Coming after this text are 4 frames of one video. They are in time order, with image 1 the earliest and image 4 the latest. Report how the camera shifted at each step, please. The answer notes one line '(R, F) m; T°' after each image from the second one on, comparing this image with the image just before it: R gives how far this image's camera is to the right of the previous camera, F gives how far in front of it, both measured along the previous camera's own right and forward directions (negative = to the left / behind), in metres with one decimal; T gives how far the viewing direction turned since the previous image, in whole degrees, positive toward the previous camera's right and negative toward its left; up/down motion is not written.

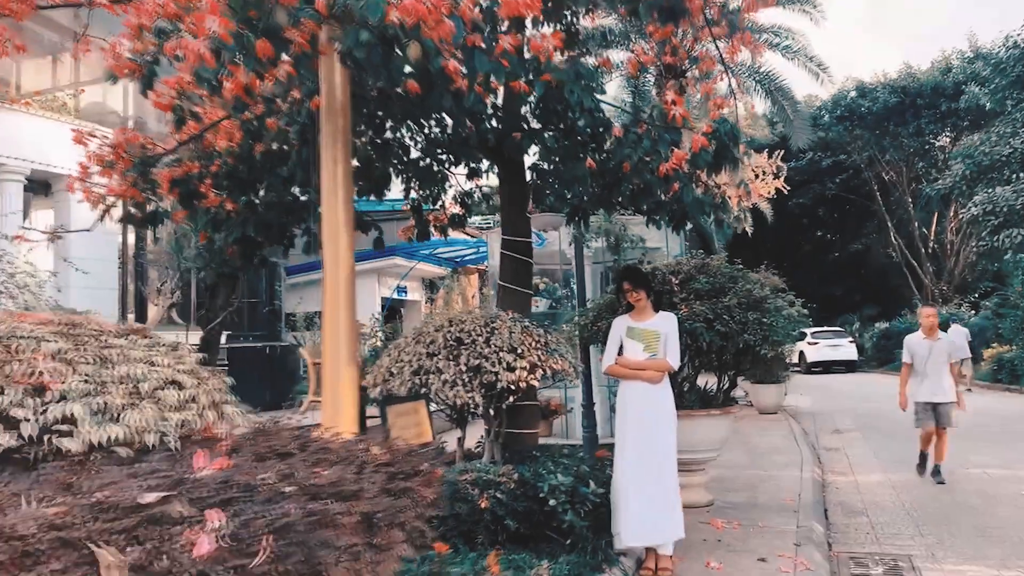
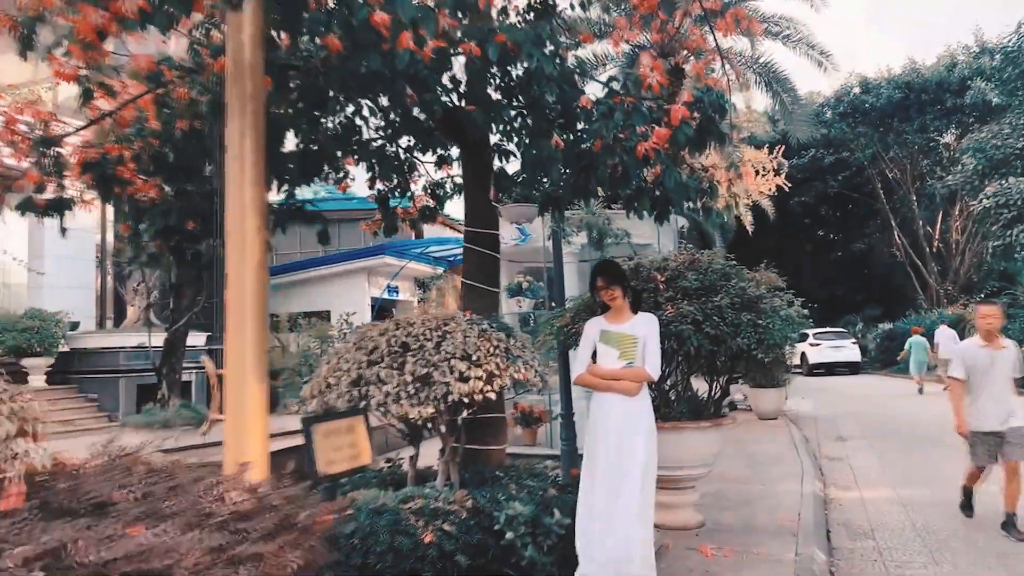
(+0.2, +0.7) m; 0°
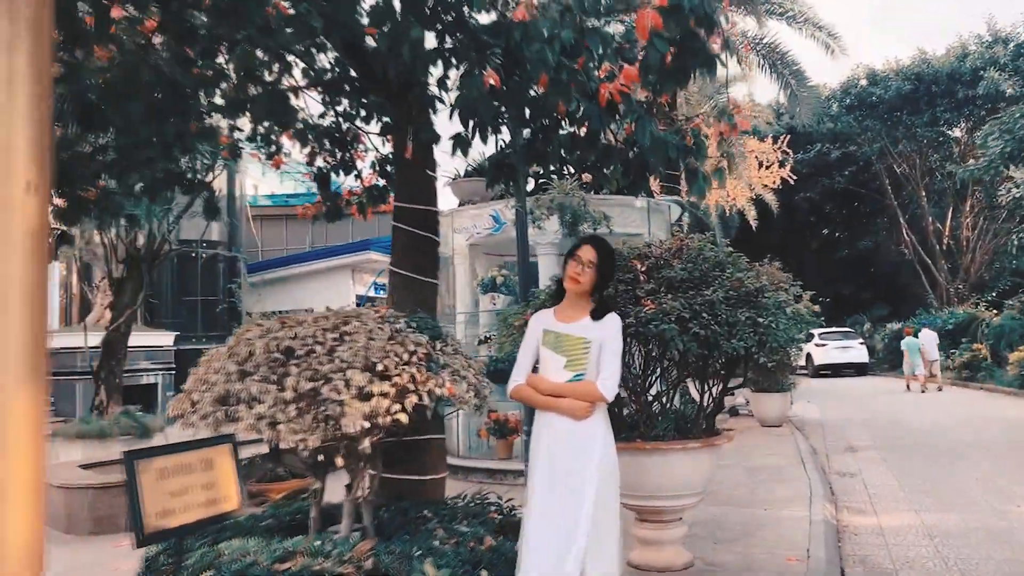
(+0.3, +1.1) m; 0°
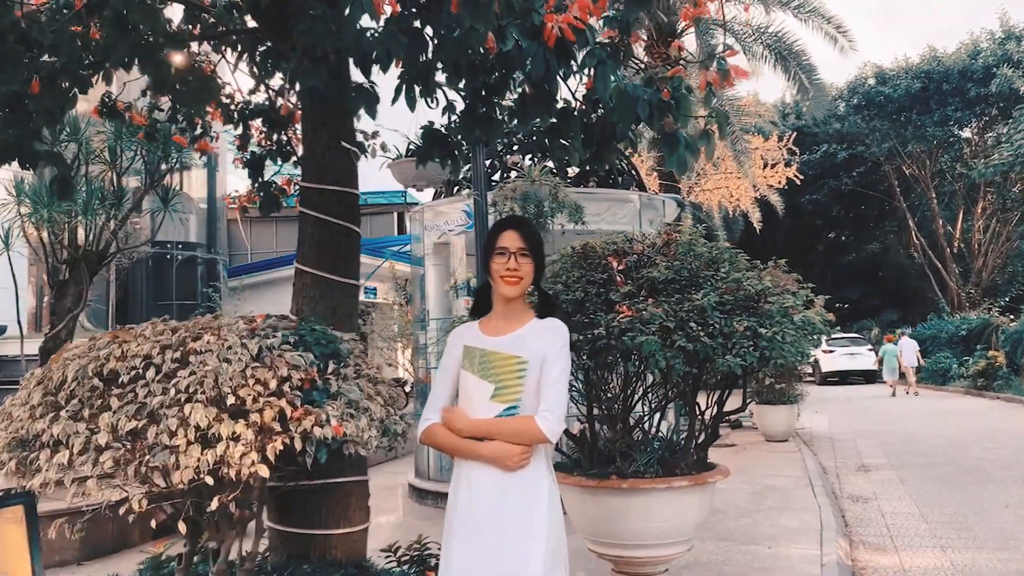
(+0.3, +0.9) m; 0°
